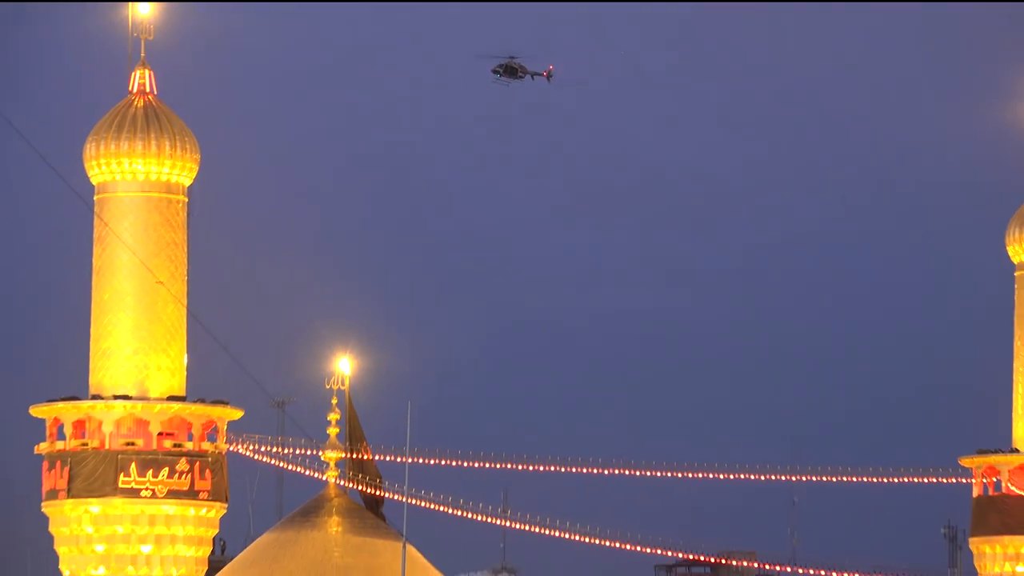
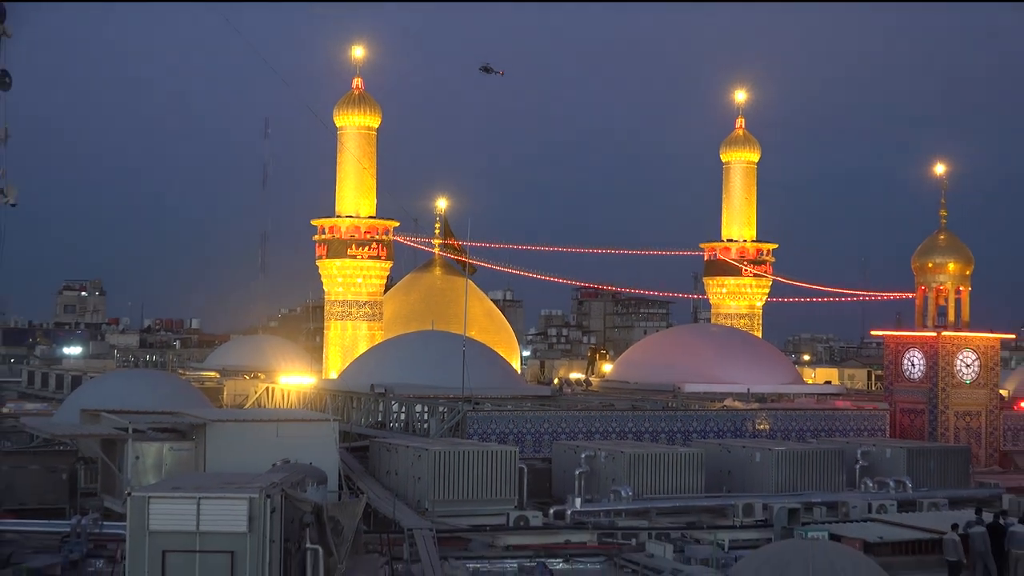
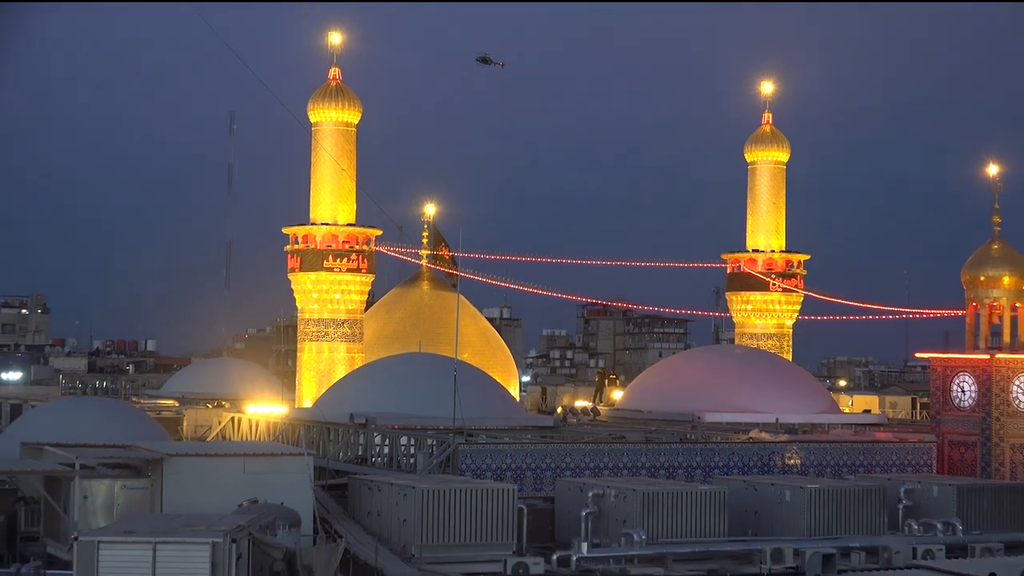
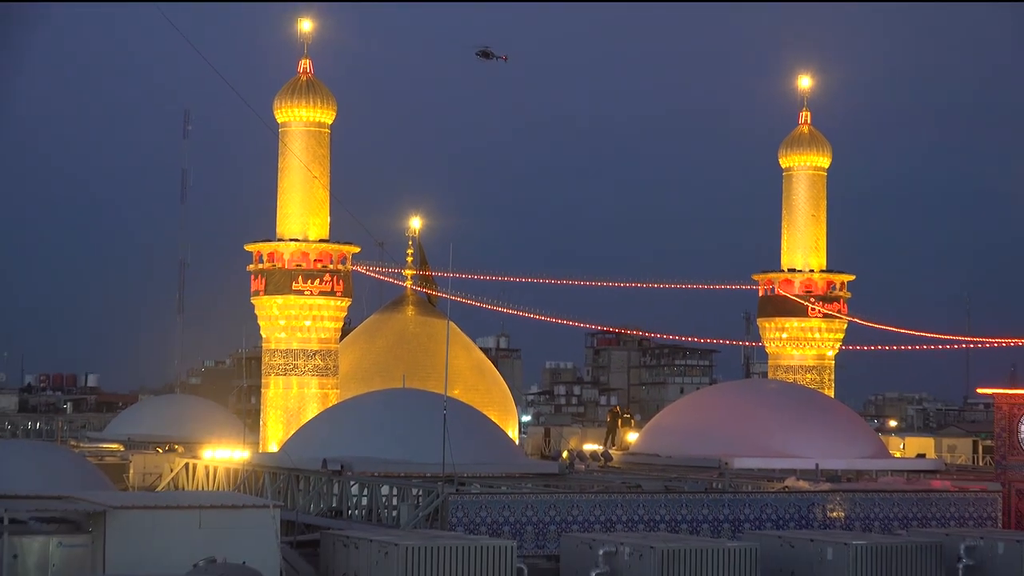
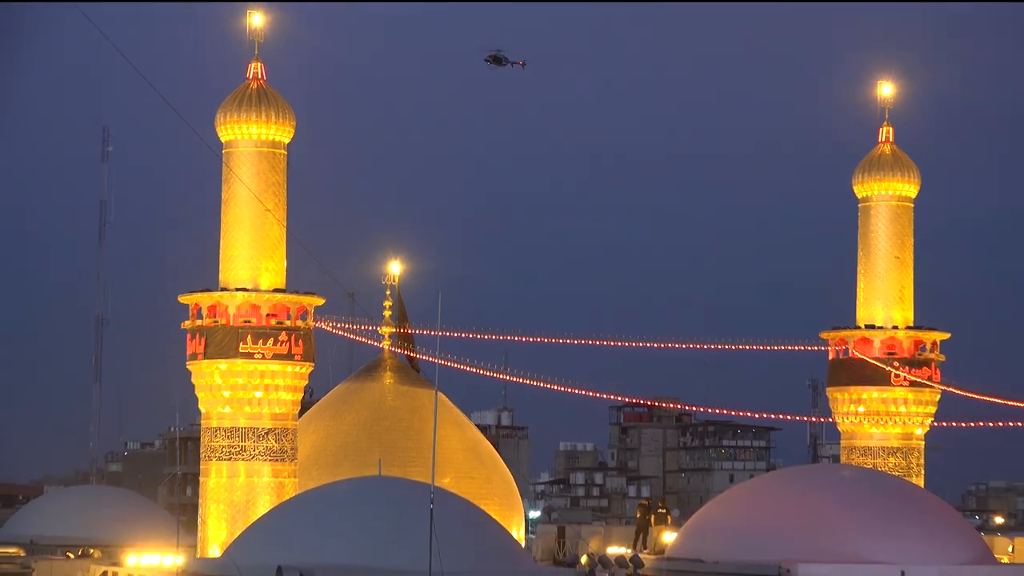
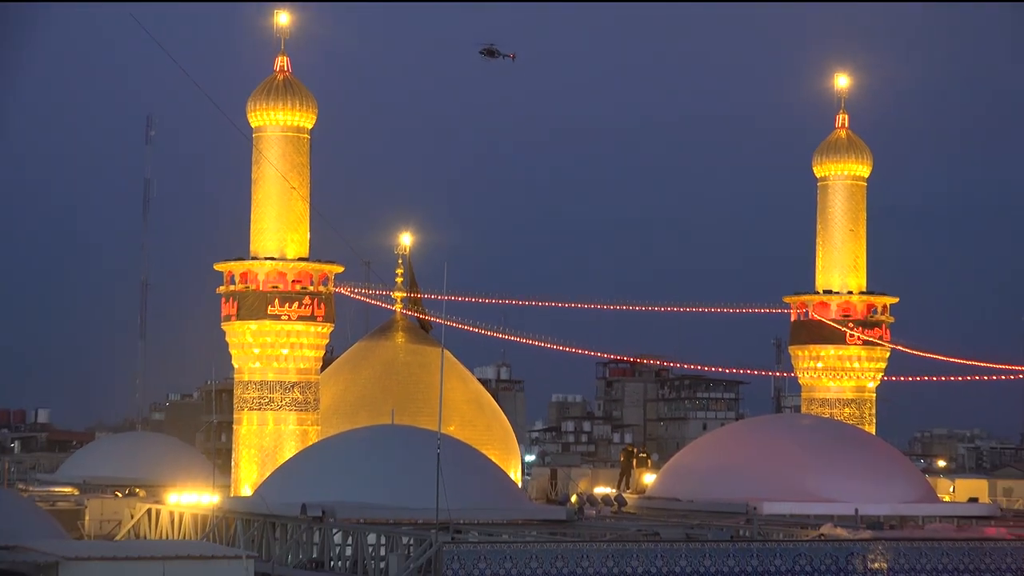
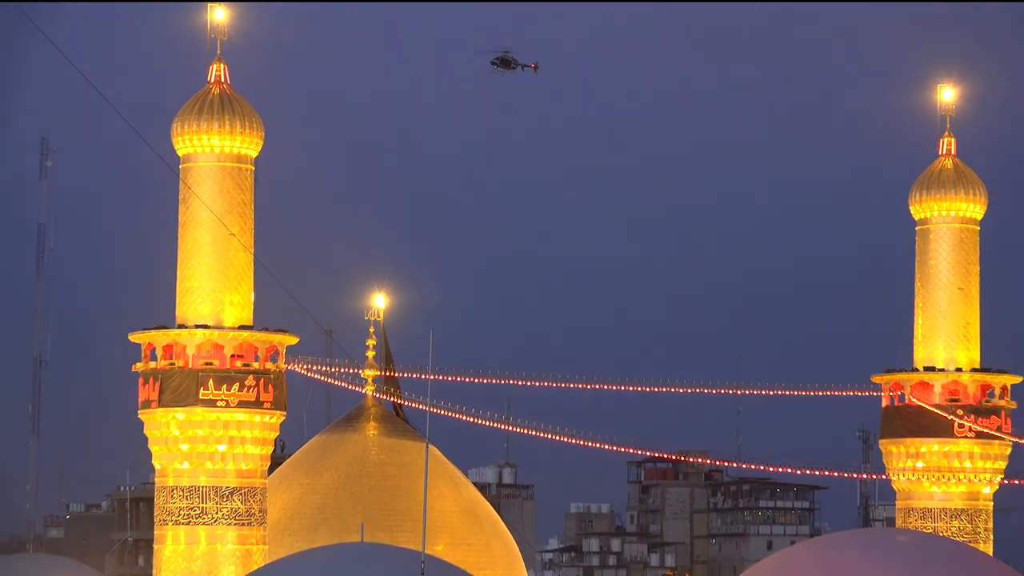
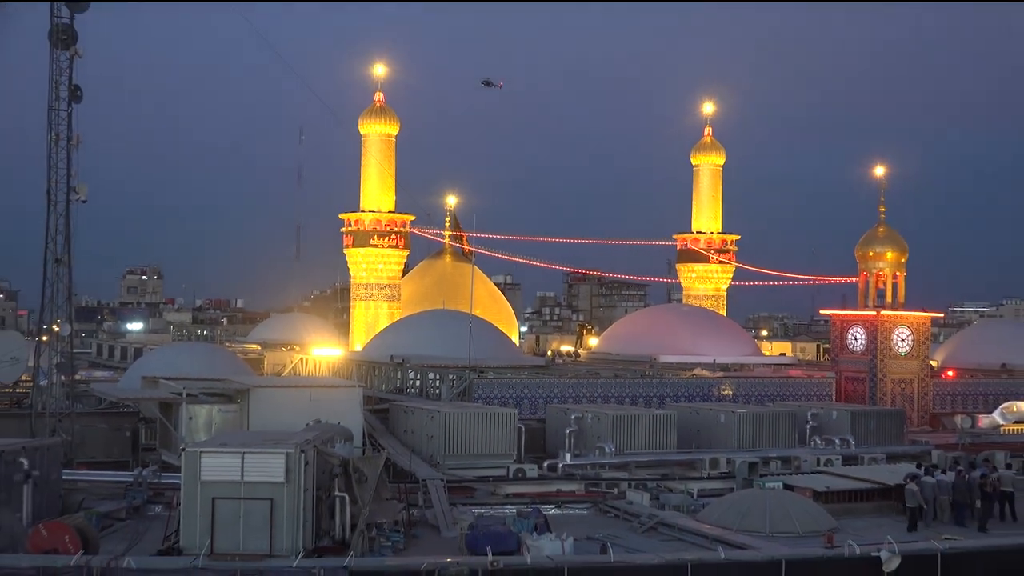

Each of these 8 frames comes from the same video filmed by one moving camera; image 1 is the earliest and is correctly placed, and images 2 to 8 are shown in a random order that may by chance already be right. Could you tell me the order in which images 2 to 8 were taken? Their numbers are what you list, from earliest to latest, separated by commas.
7, 5, 6, 4, 3, 2, 8
